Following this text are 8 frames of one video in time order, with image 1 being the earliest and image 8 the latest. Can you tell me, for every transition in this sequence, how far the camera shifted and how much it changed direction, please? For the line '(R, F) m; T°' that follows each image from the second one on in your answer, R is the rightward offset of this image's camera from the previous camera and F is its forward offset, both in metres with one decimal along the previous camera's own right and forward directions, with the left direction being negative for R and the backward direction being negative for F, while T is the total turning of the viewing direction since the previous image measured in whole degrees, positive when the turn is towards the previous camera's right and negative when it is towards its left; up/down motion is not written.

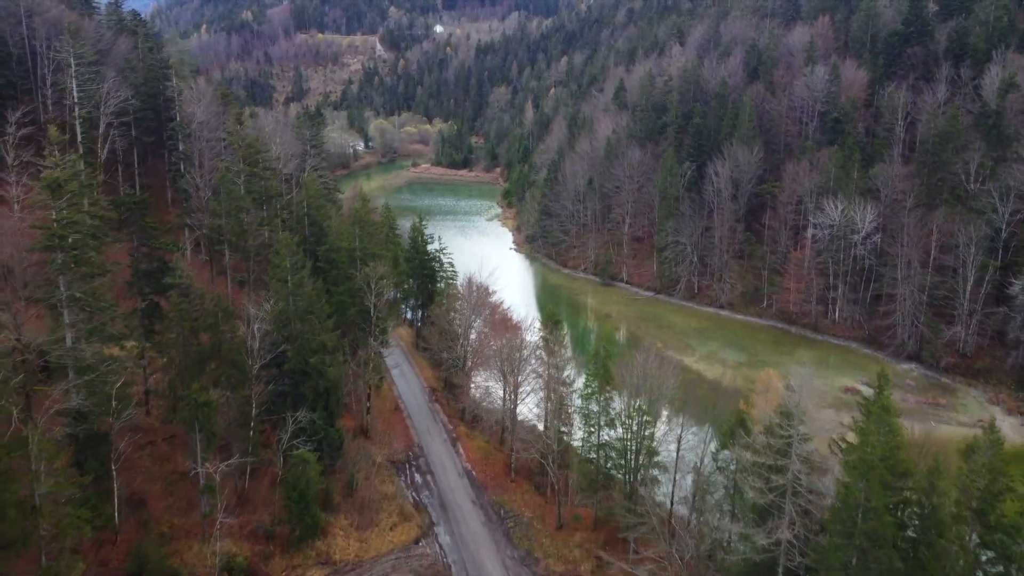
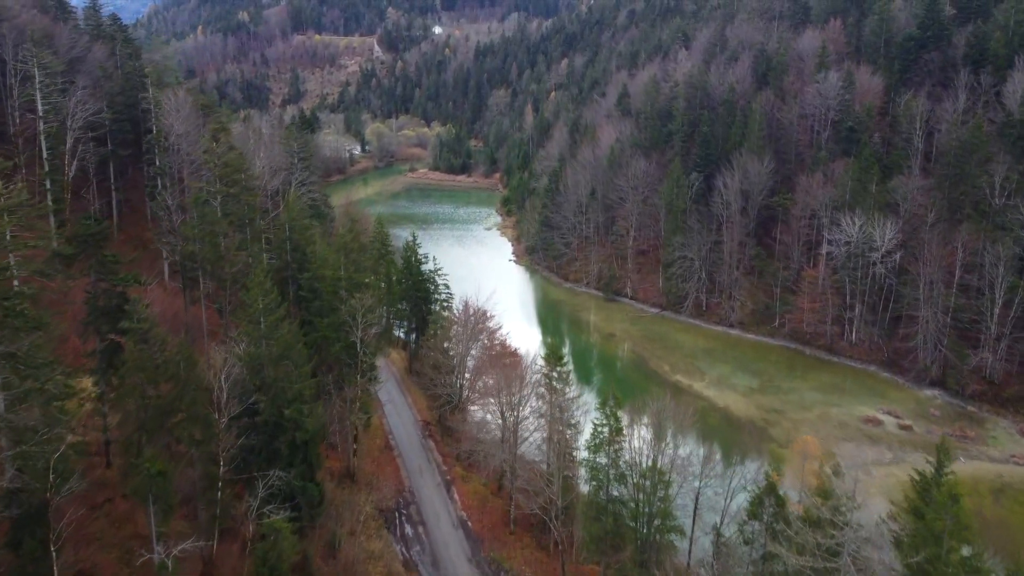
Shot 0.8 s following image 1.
(0.0, +2.2) m; 0°
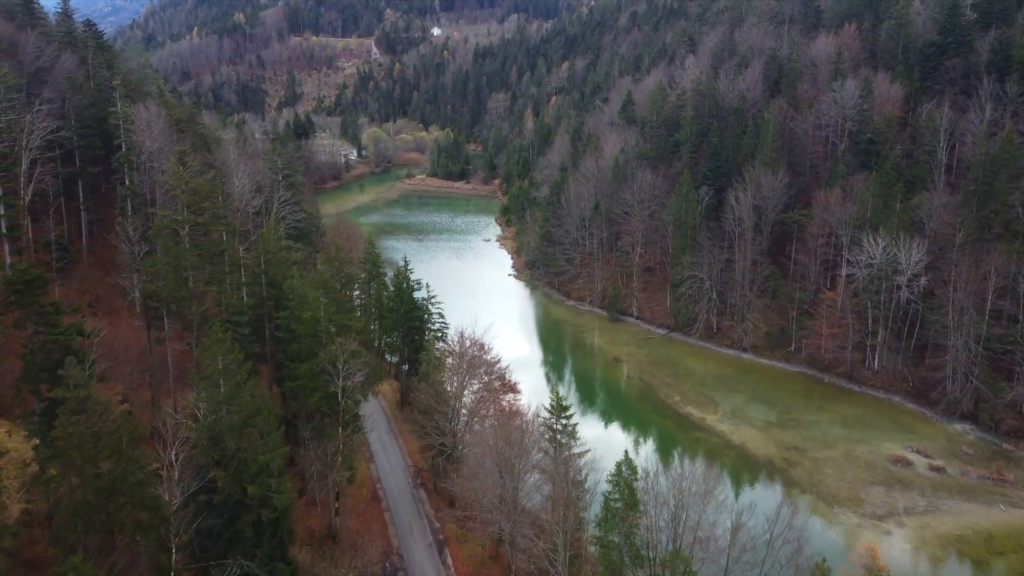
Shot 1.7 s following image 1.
(0.0, +2.6) m; 0°
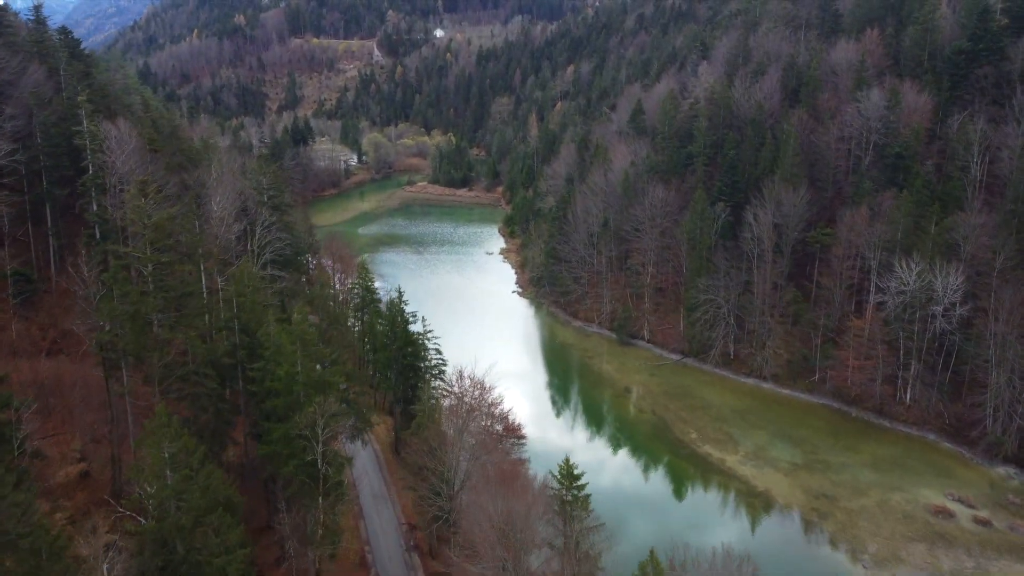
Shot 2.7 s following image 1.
(0.0, +2.7) m; 0°
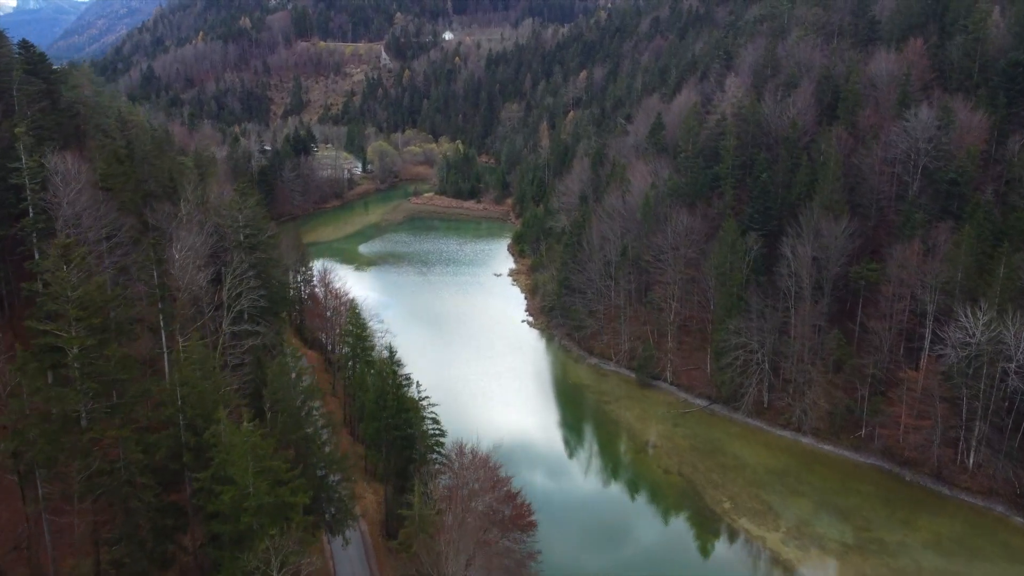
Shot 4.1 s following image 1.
(0.0, +4.0) m; -1°
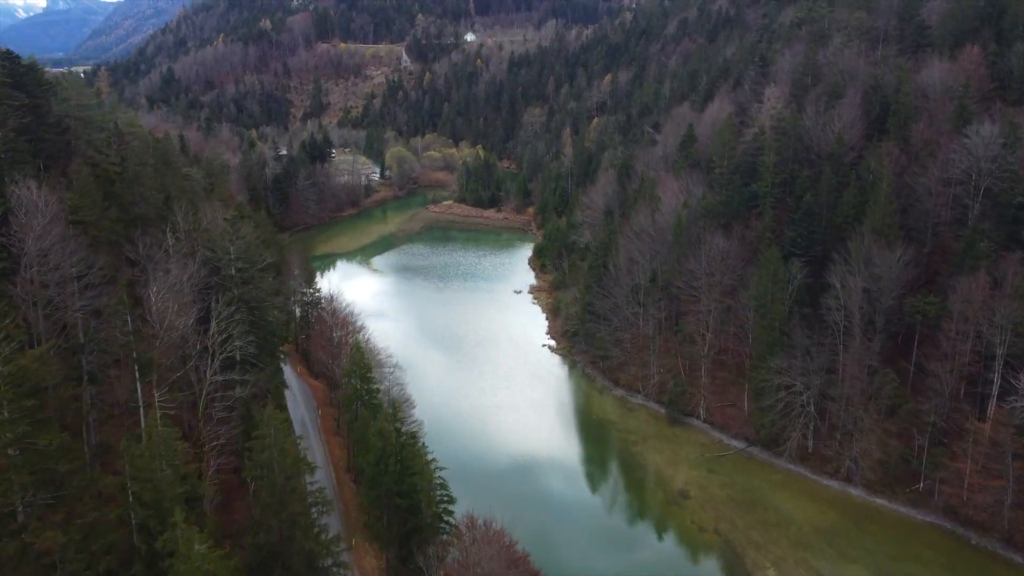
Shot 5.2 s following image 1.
(0.0, +3.0) m; -2°
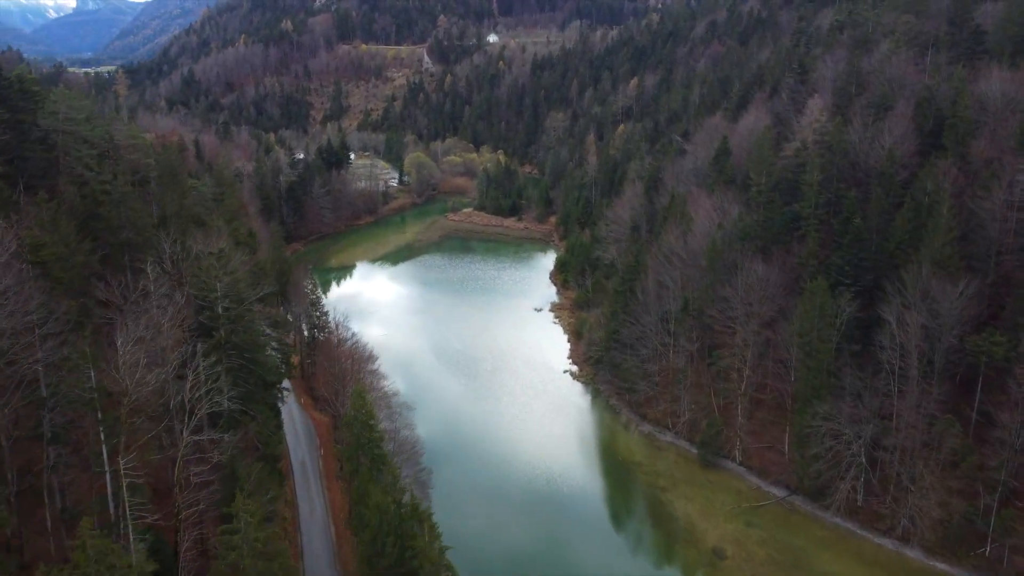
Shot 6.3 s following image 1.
(+0.1, +2.9) m; -2°
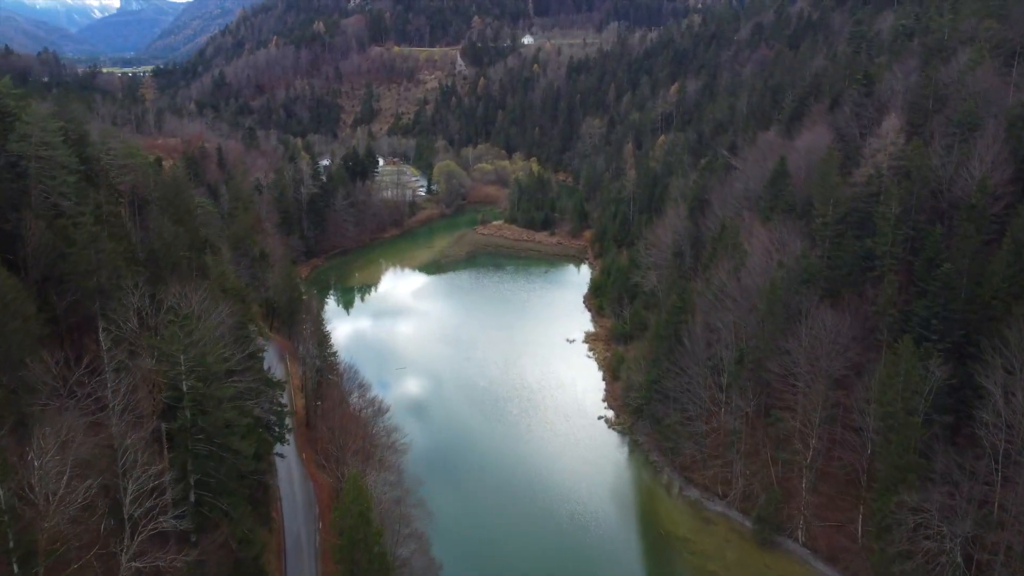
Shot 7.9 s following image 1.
(+0.1, +4.4) m; -2°
